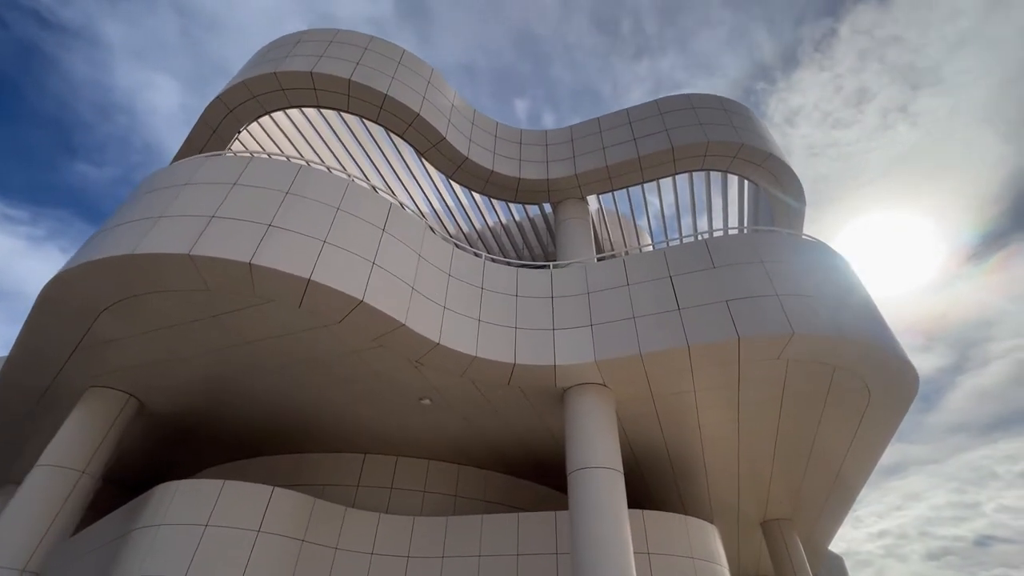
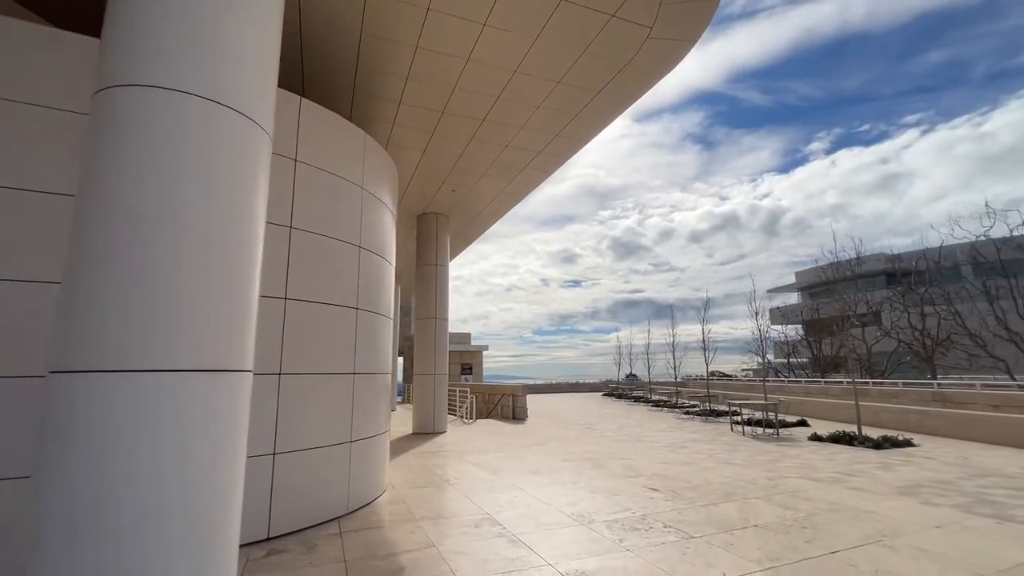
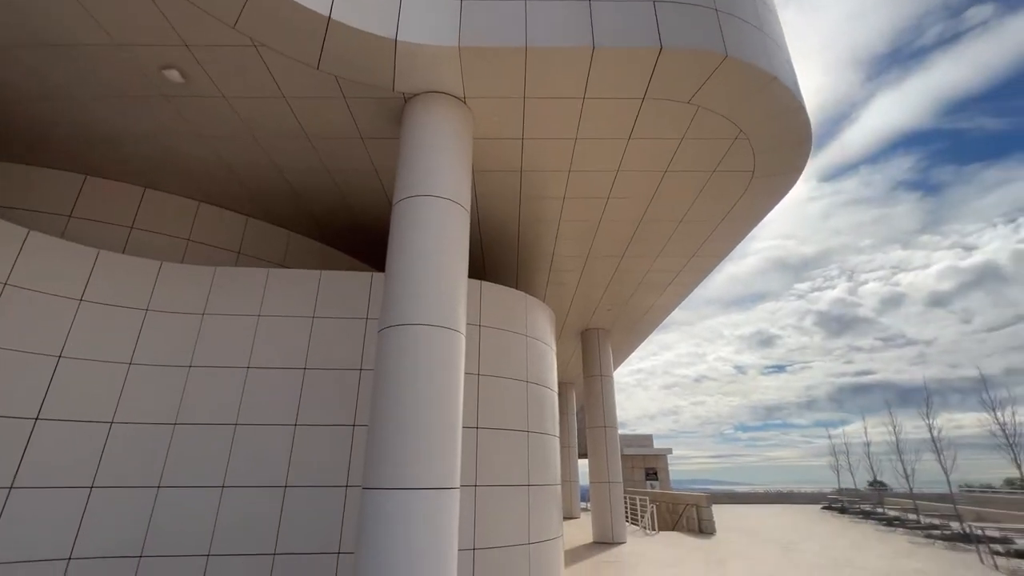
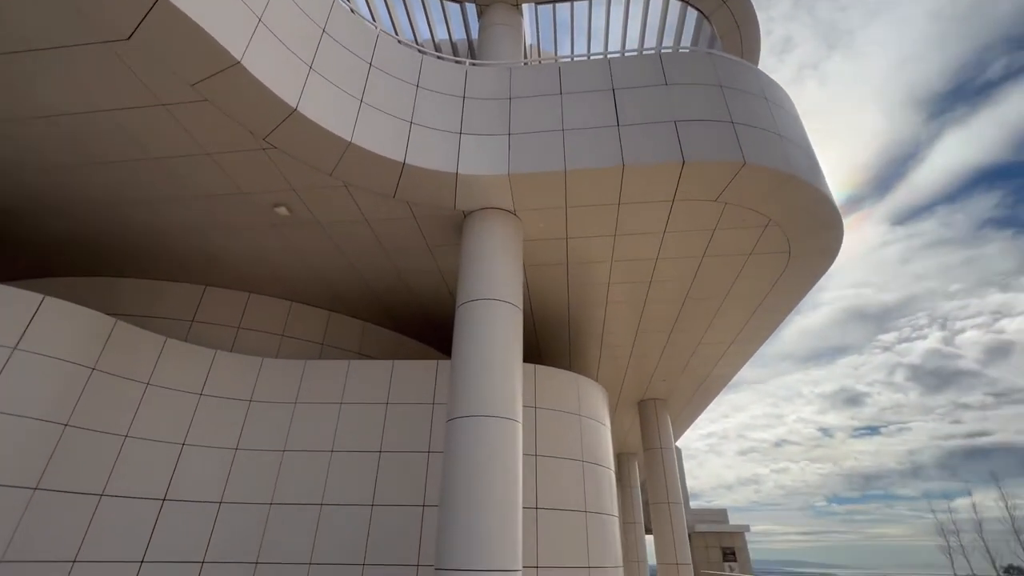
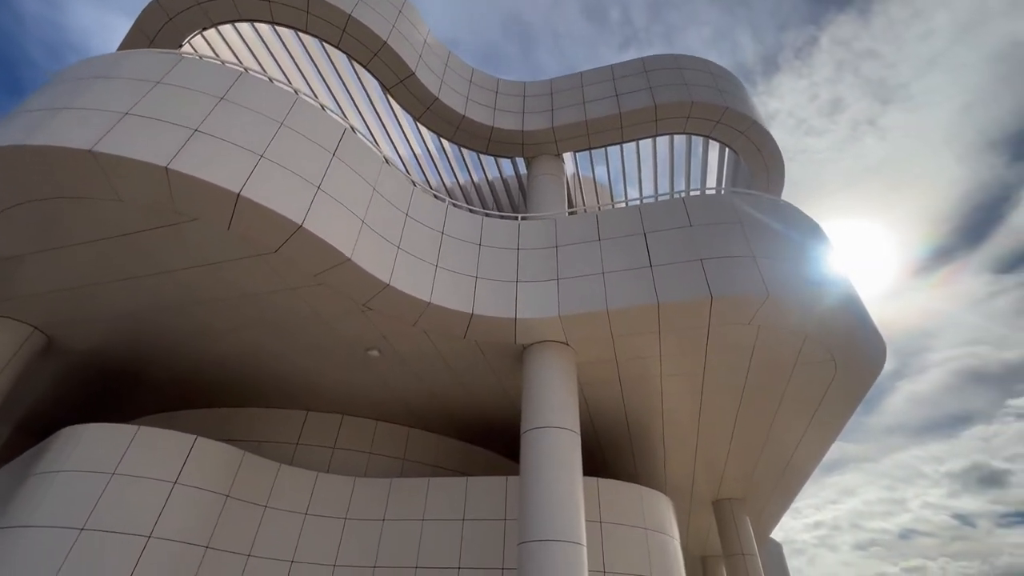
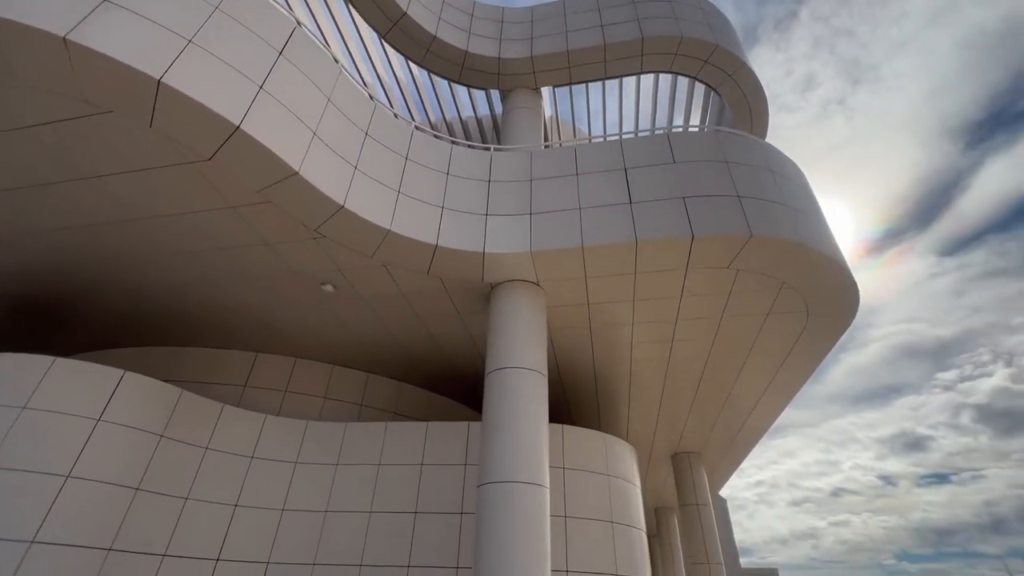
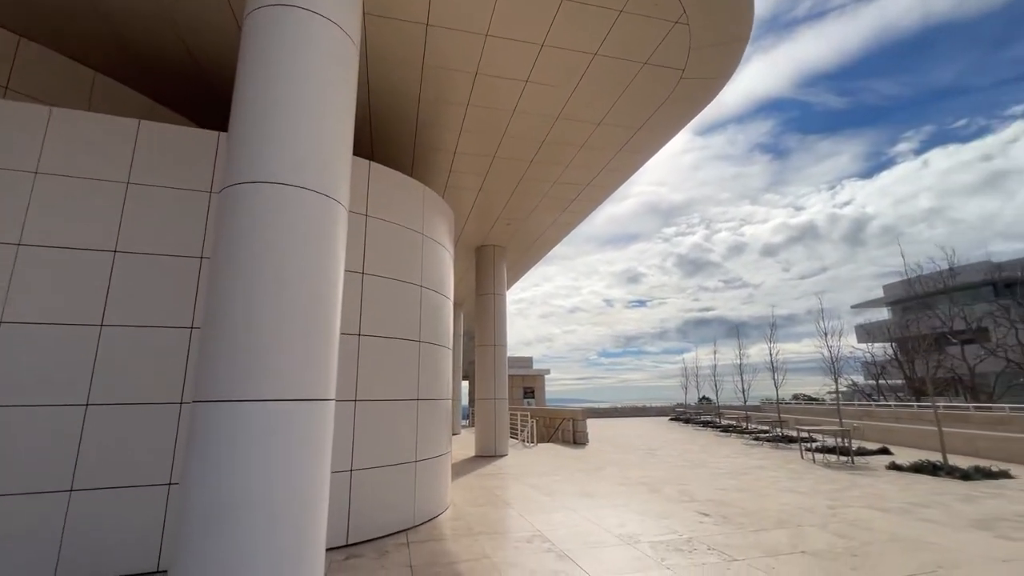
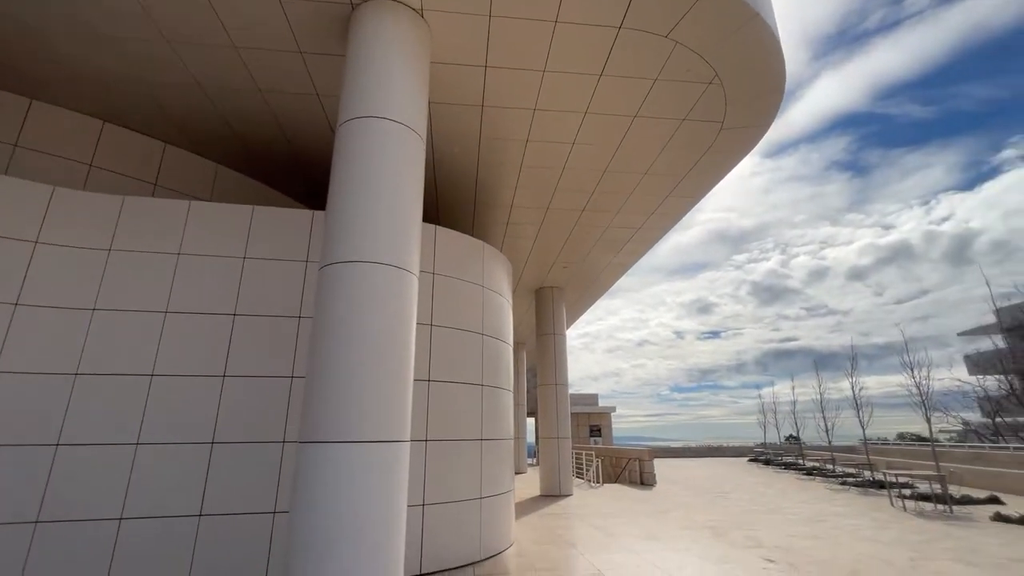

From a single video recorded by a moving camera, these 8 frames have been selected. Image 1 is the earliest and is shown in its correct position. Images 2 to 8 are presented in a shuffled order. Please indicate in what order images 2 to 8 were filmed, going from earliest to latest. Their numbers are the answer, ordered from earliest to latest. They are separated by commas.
5, 6, 4, 3, 8, 7, 2
